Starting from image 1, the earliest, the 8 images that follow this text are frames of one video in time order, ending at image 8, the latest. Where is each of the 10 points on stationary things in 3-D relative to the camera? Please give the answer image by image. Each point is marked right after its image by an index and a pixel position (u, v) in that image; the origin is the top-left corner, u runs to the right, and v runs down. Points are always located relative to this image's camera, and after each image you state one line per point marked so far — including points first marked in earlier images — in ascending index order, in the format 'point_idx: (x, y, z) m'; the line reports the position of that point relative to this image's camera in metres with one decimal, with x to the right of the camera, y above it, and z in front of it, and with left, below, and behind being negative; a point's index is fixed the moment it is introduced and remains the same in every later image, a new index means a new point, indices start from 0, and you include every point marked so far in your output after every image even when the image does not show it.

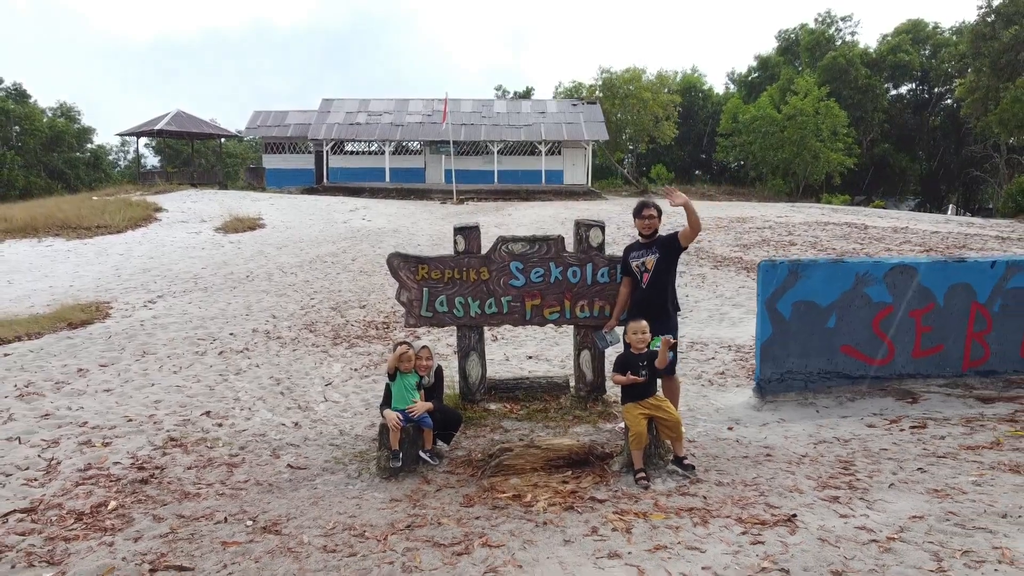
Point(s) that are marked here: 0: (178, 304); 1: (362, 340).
0: (-2.6, -0.2, +6.2) m
1: (-0.9, -0.3, +4.8) m
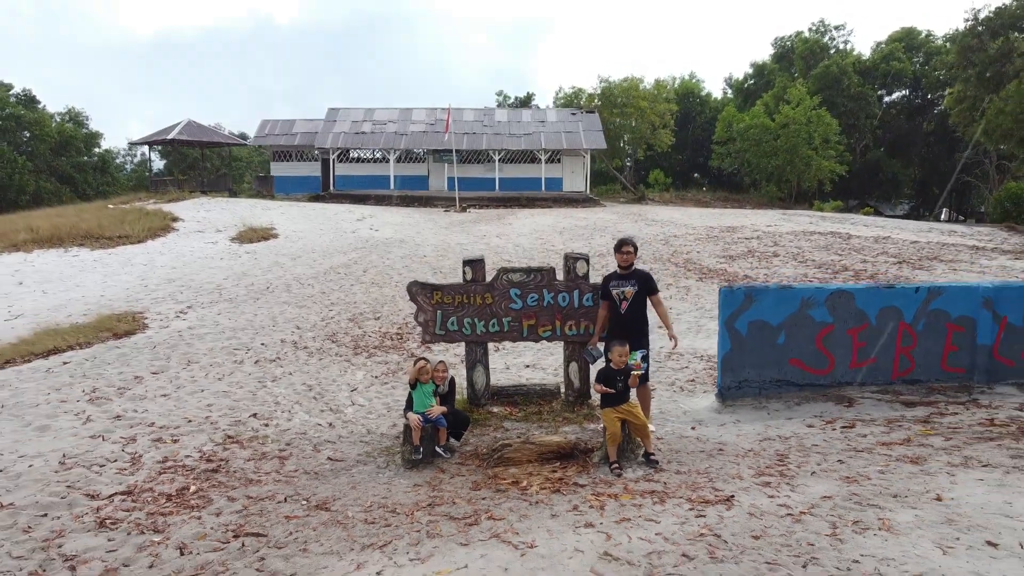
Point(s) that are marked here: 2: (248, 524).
0: (-2.6, -0.3, +6.8) m
1: (-0.9, -0.4, +5.4) m
2: (-0.9, -0.8, +2.7) m
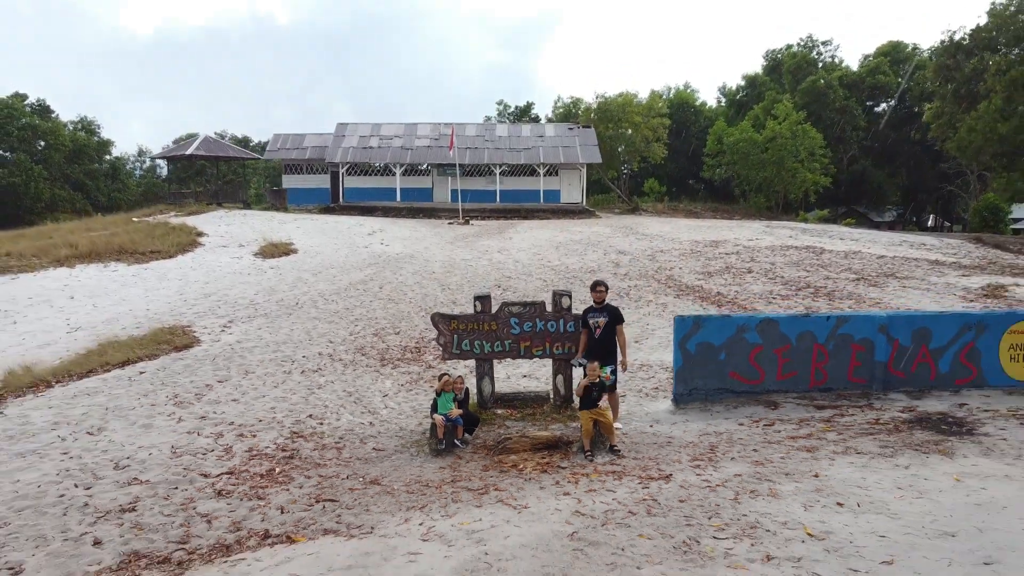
0: (-2.6, -0.4, +7.9) m
1: (-0.9, -0.6, +6.4) m
2: (-0.9, -1.0, +3.8) m
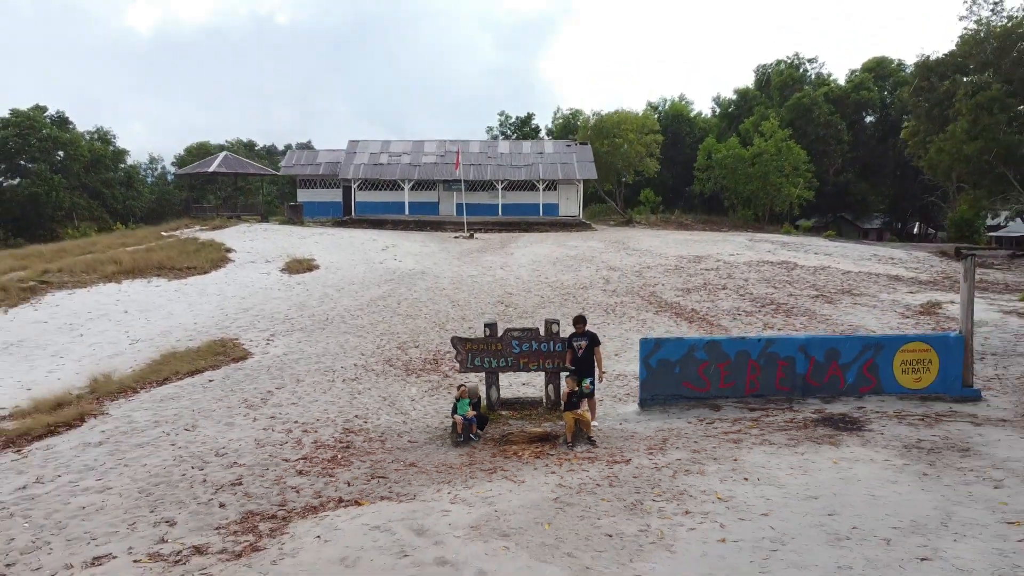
0: (-2.6, -0.7, +9.3) m
1: (-0.9, -0.8, +7.8) m
2: (-0.9, -1.2, +5.1) m
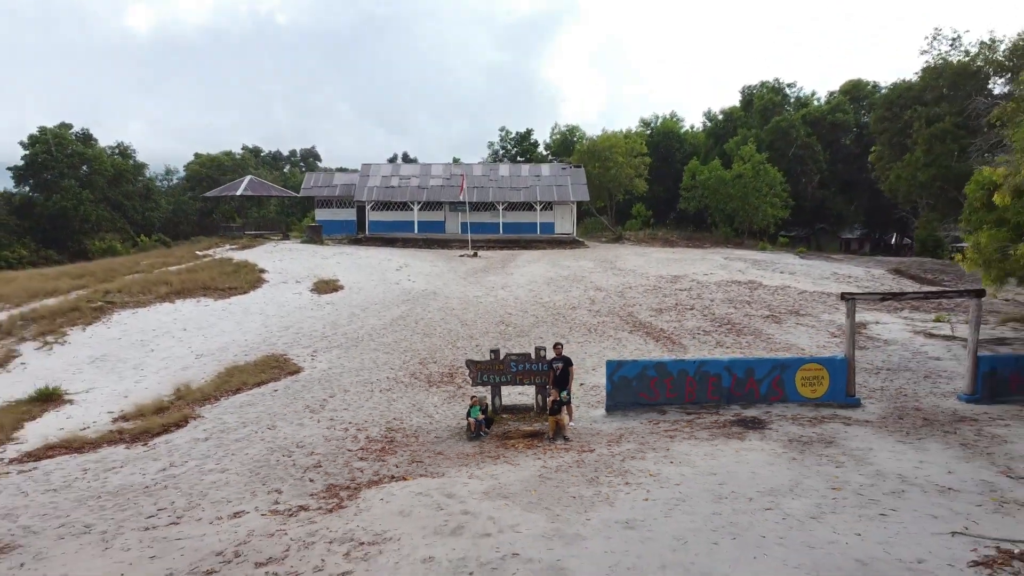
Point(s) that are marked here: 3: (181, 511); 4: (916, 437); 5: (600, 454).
0: (-2.6, -1.0, +11.4) m
1: (-0.9, -1.2, +10.0) m
2: (-0.9, -1.6, +7.3) m
3: (-2.7, -1.8, +6.4) m
4: (+3.7, -1.4, +7.3) m
5: (+0.8, -1.5, +7.2) m
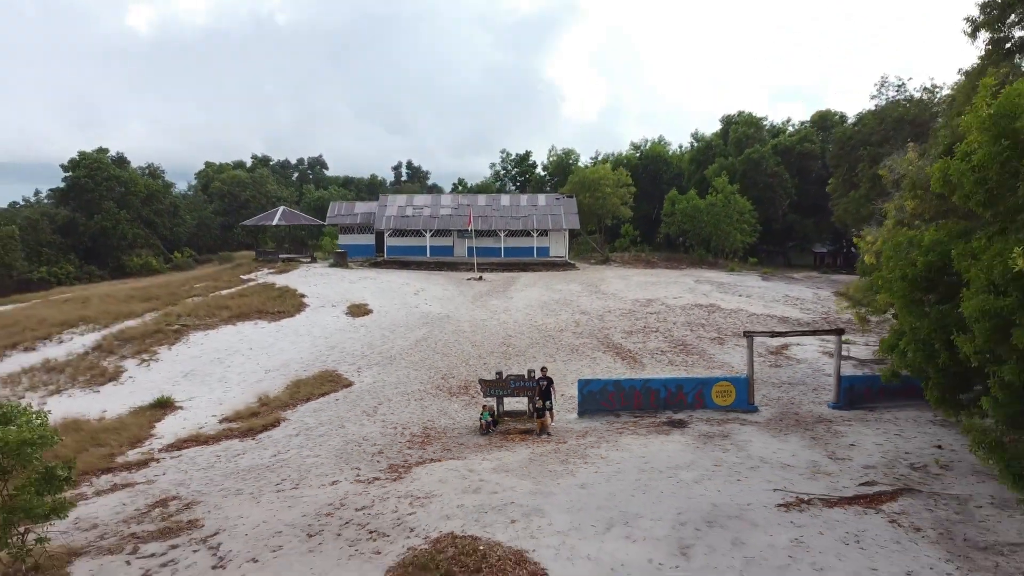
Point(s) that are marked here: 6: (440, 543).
0: (-2.6, -1.6, +14.9) m
1: (-0.9, -1.8, +13.4) m
2: (-0.9, -2.2, +10.8) m
3: (-2.7, -2.4, +9.9) m
4: (+3.7, -2.0, +10.7) m
5: (+0.8, -2.1, +10.7) m
6: (-0.7, -2.5, +7.7) m
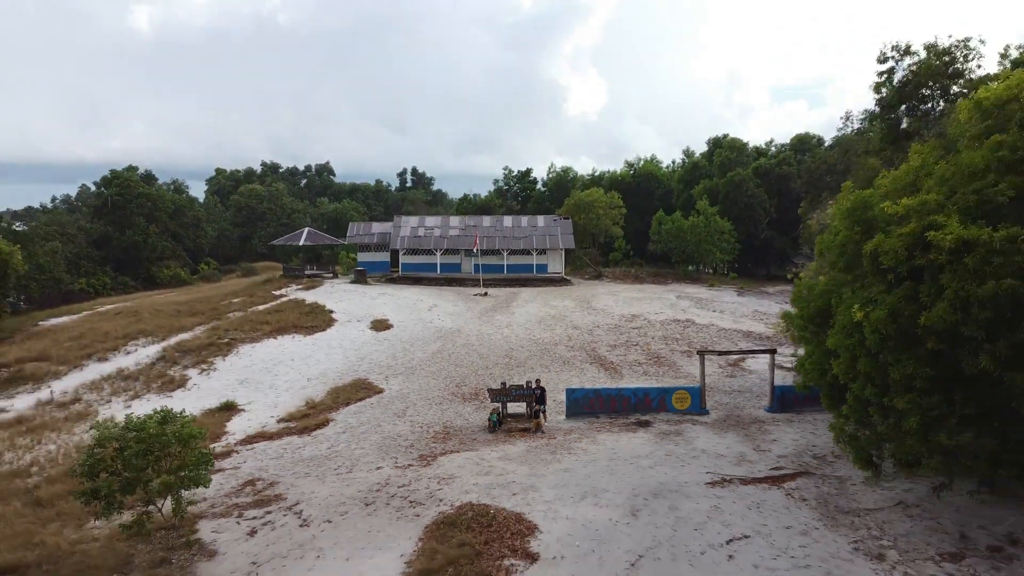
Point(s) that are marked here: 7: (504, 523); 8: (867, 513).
0: (-2.6, -2.2, +18.0) m
1: (-0.9, -2.3, +16.5) m
2: (-0.9, -2.7, +13.9) m
3: (-2.7, -3.0, +13.0) m
4: (+3.7, -2.5, +13.8) m
5: (+0.8, -2.7, +13.8) m
6: (-0.7, -3.0, +10.8) m
7: (-0.1, -3.0, +10.2) m
8: (+4.7, -3.0, +10.4) m
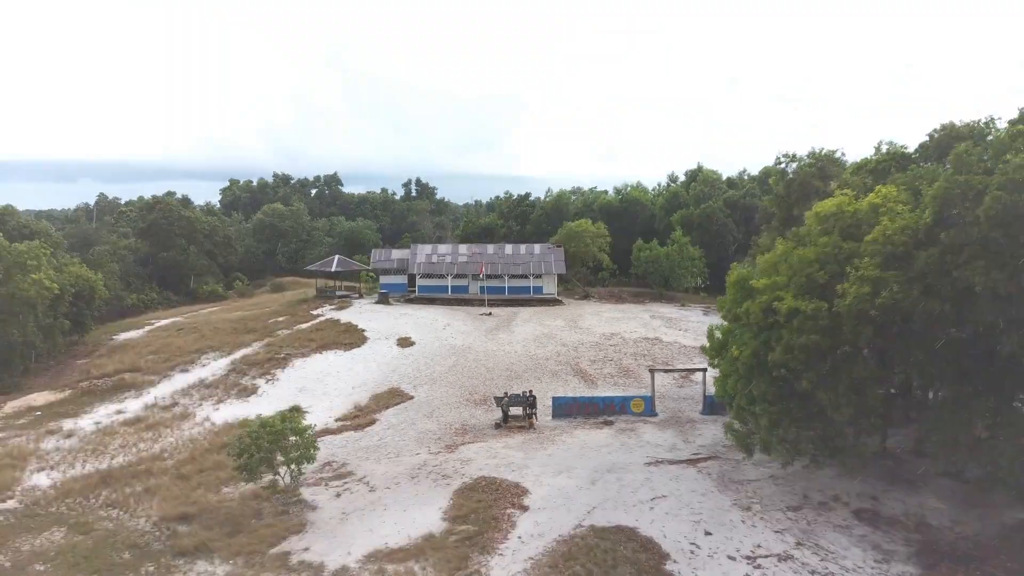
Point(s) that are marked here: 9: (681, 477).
0: (-2.6, -3.0, +23.2) m
1: (-0.9, -3.2, +21.8) m
2: (-0.9, -3.6, +19.1) m
3: (-2.7, -3.8, +18.3) m
4: (+3.7, -3.4, +19.1) m
5: (+0.8, -3.5, +19.0) m
6: (-0.7, -3.9, +16.0) m
7: (-0.1, -3.9, +15.4) m
8: (+4.7, -3.9, +15.7) m
9: (+3.4, -3.8, +16.0) m
